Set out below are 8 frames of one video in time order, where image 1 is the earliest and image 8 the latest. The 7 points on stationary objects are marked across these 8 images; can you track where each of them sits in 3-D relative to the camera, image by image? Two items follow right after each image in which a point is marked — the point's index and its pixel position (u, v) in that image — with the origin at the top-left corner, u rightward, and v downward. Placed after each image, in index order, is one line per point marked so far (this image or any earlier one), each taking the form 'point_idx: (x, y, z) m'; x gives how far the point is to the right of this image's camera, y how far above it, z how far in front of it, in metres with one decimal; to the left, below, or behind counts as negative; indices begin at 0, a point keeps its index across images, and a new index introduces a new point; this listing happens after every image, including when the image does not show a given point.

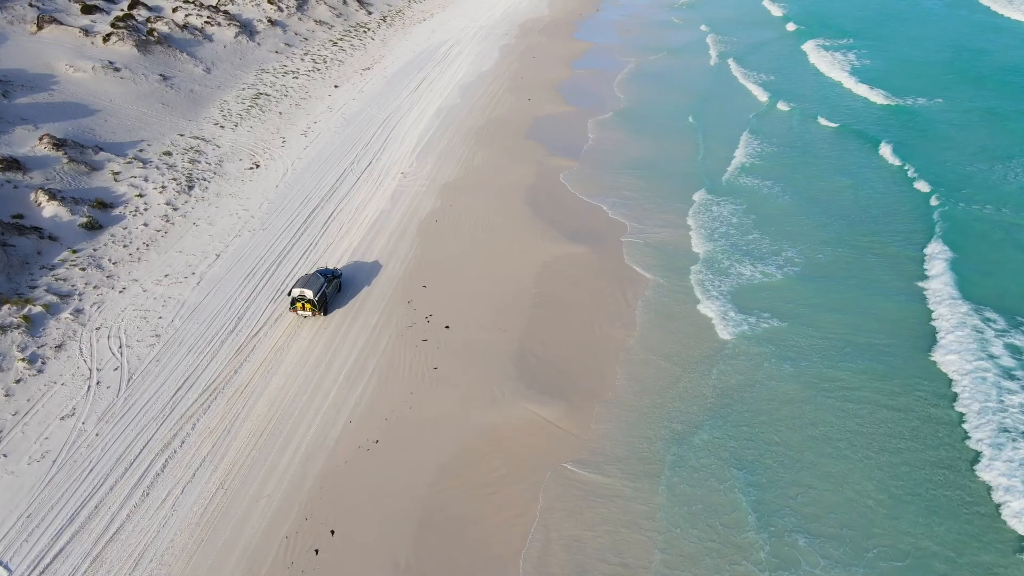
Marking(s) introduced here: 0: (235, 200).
0: (-9.5, +3.0, +19.9) m
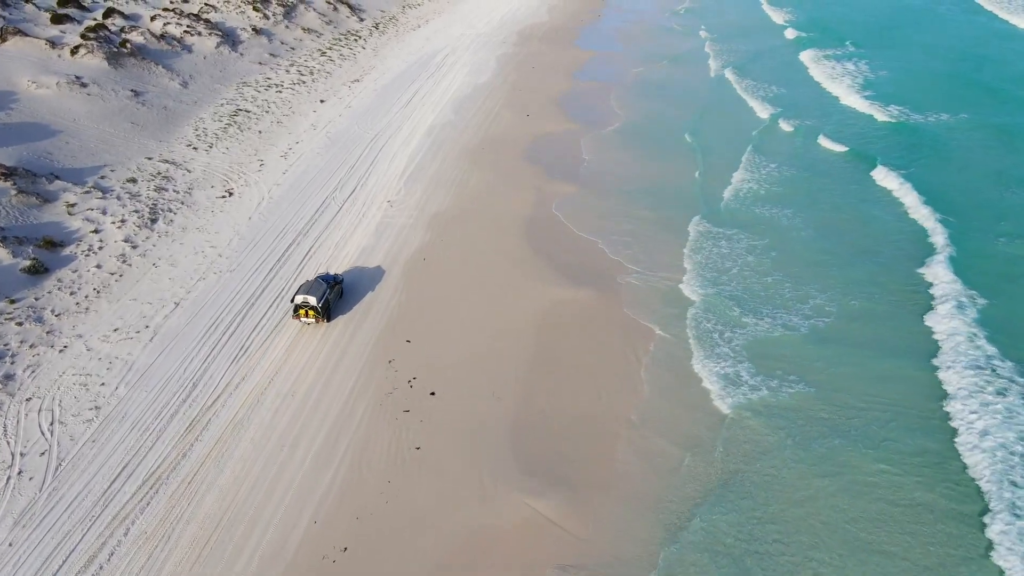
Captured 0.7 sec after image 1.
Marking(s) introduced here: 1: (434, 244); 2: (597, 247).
0: (-9.6, +1.6, +18.1) m
1: (-2.4, +1.4, +18.4) m
2: (+2.6, +1.3, +18.4) m
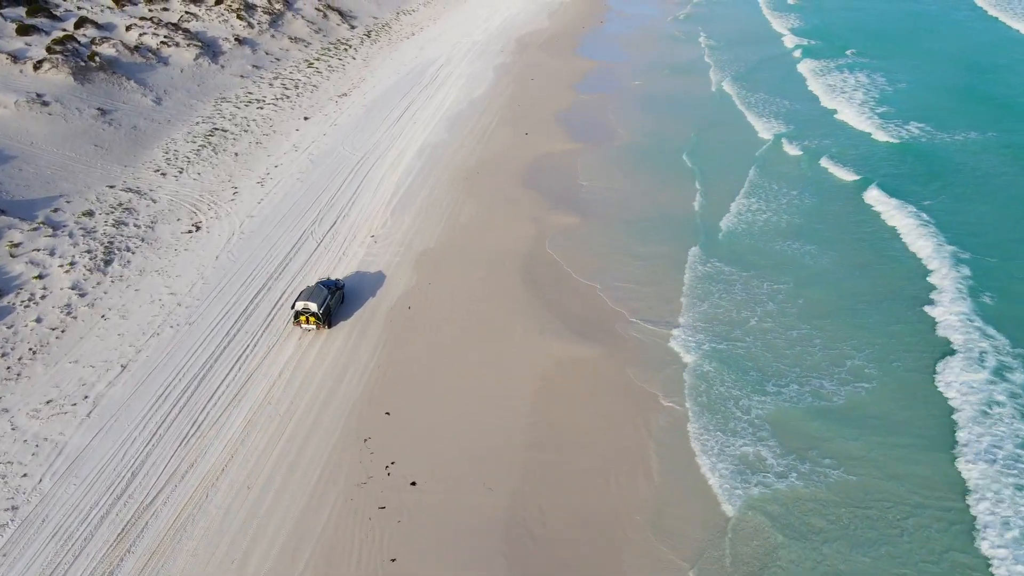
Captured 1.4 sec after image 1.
0: (-9.7, +0.3, +16.2) m
1: (-2.6, 0.0, +16.5) m
2: (+2.5, -0.1, +16.5) m
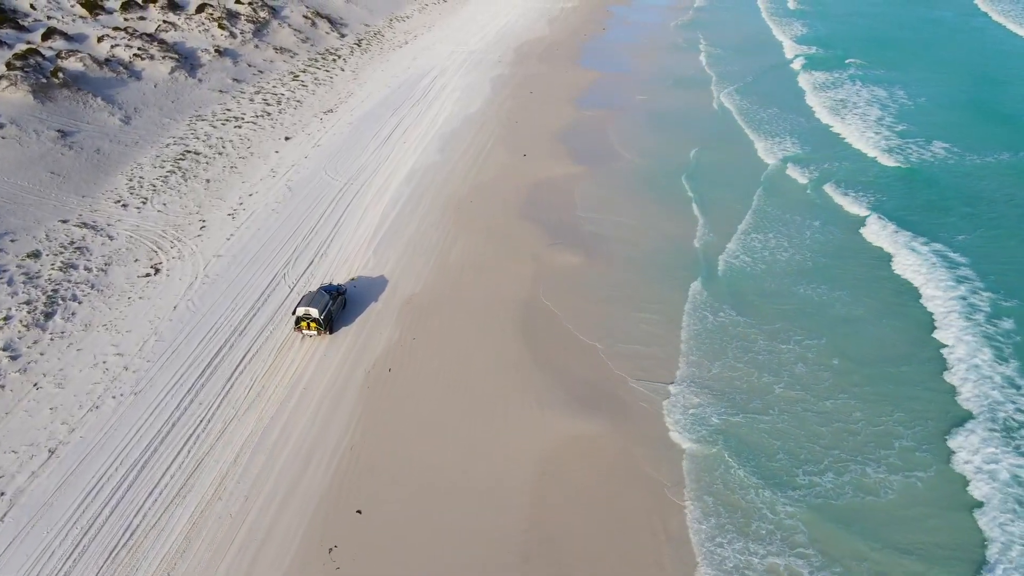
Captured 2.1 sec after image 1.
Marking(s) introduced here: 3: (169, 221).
0: (-9.9, -1.1, +14.2) m
1: (-2.7, -1.4, +14.6) m
2: (+2.4, -1.5, +14.6) m
3: (-11.0, +2.1, +18.8) m
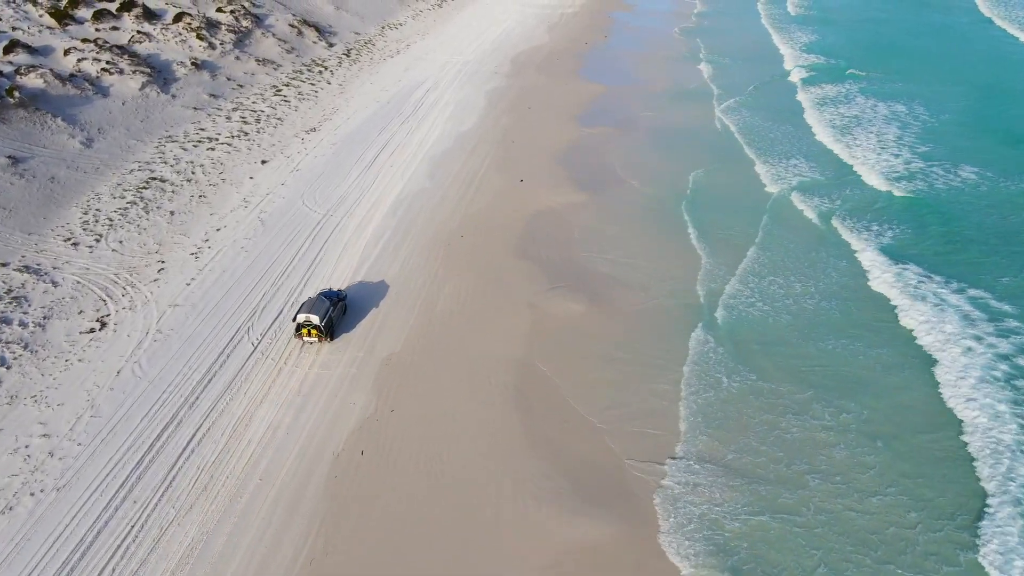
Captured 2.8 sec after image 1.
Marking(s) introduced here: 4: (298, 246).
0: (-10.0, -2.6, +12.3) m
1: (-2.9, -2.8, +12.7) m
2: (+2.2, -2.9, +12.7) m
3: (-11.2, +0.7, +16.8) m
4: (-6.7, +1.3, +18.3) m
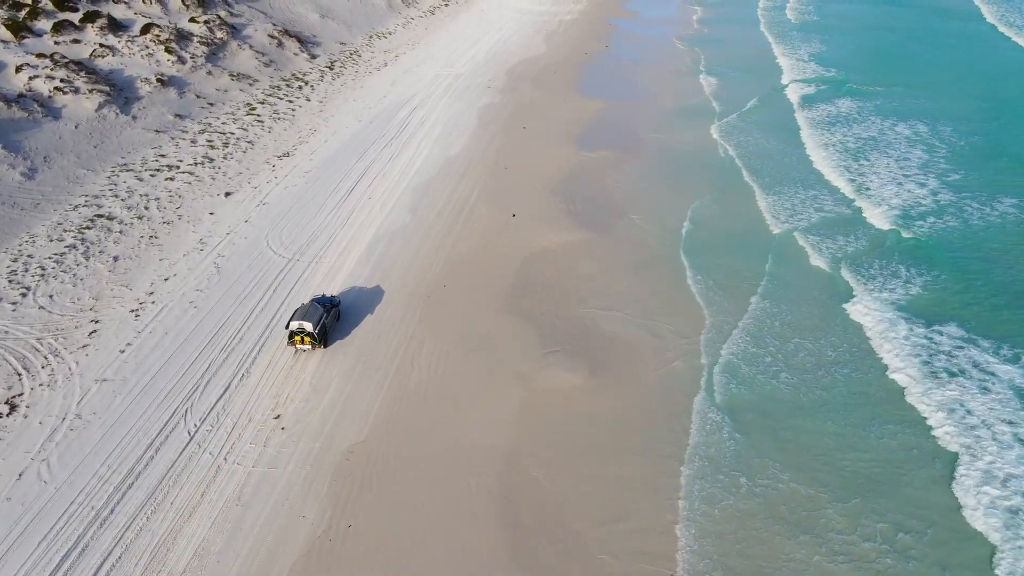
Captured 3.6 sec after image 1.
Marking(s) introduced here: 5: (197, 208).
0: (-10.3, -4.2, +10.0) m
1: (-3.2, -4.4, +10.4) m
2: (+1.9, -4.5, +10.4) m
3: (-11.5, -0.9, +14.6) m
4: (-7.0, -0.3, +16.0) m
5: (-10.6, +2.7, +19.6) m
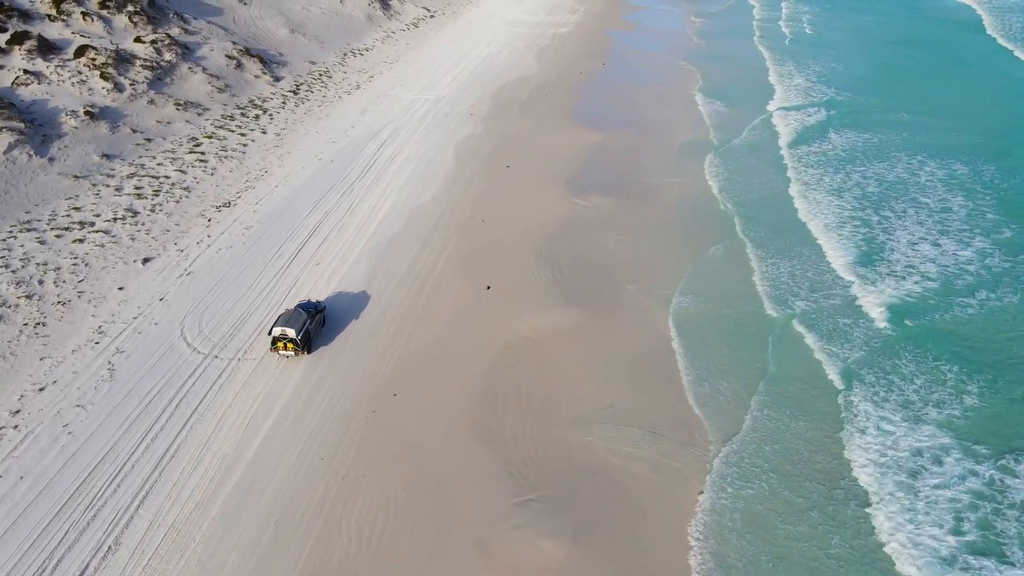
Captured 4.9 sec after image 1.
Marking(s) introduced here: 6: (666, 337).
0: (-11.1, -6.6, +6.6) m
1: (-3.9, -6.9, +7.0) m
2: (+1.2, -7.0, +7.0) m
3: (-12.2, -3.4, +11.1) m
4: (-7.7, -2.8, +12.6) m
5: (-11.3, +0.2, +16.2) m
6: (+4.1, -1.3, +15.3) m
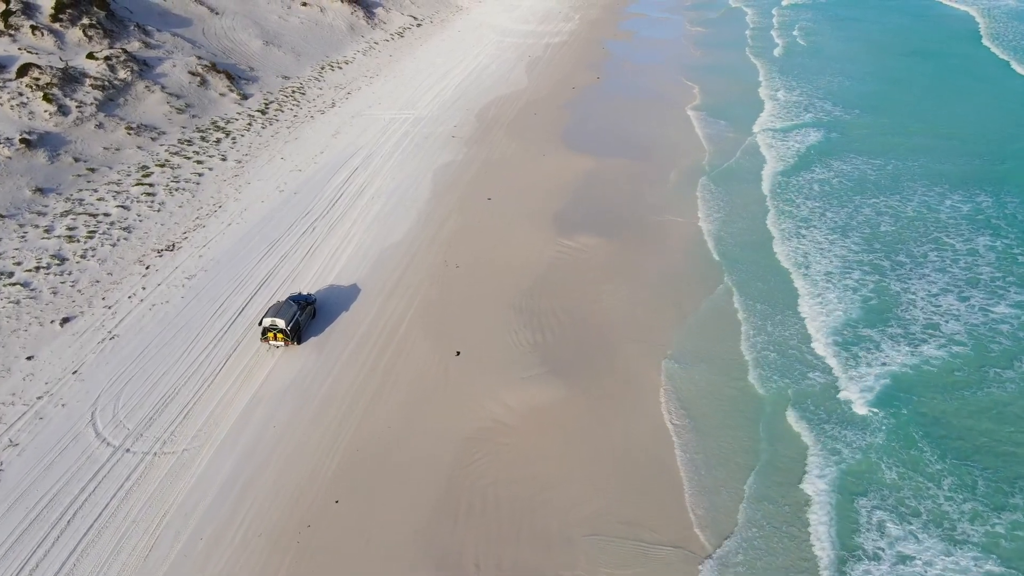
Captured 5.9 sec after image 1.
0: (-11.7, -8.3, +4.4) m
1: (-4.6, -8.5, +4.8) m
2: (+0.5, -8.7, +4.8) m
3: (-12.9, -5.0, +8.9) m
4: (-8.4, -4.4, +10.4) m
5: (-12.0, -1.4, +14.0) m
6: (+3.4, -3.0, +13.1) m
